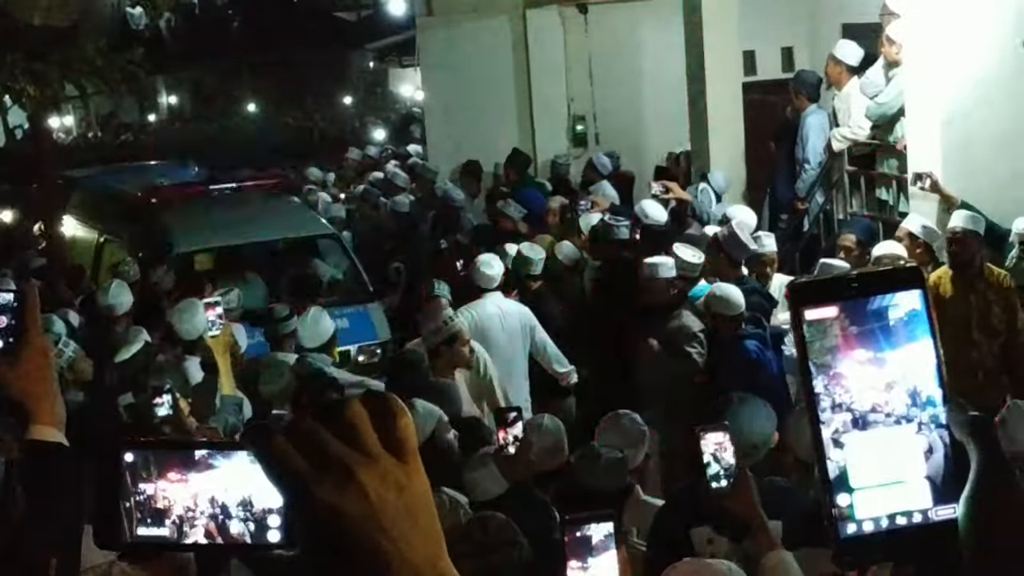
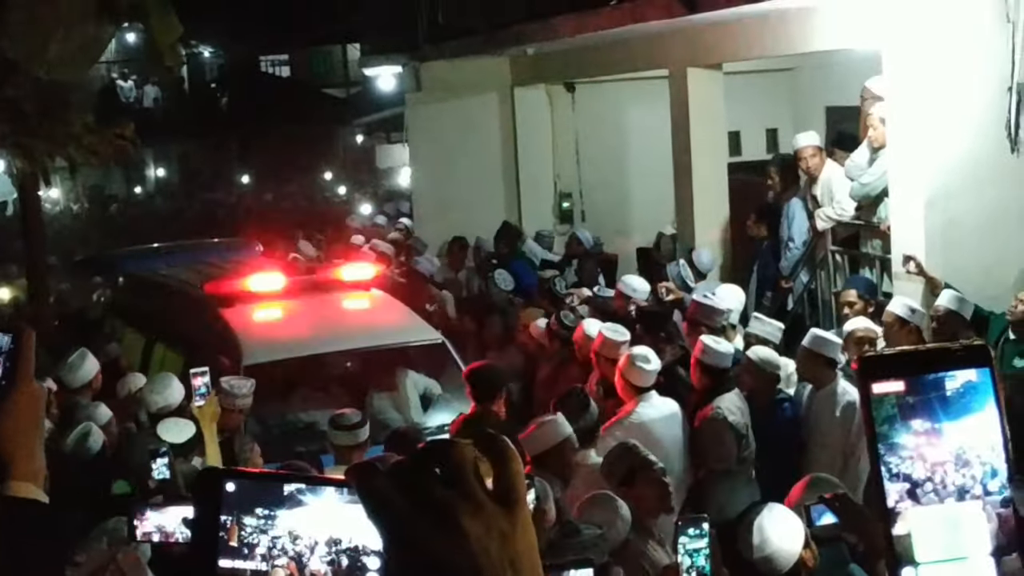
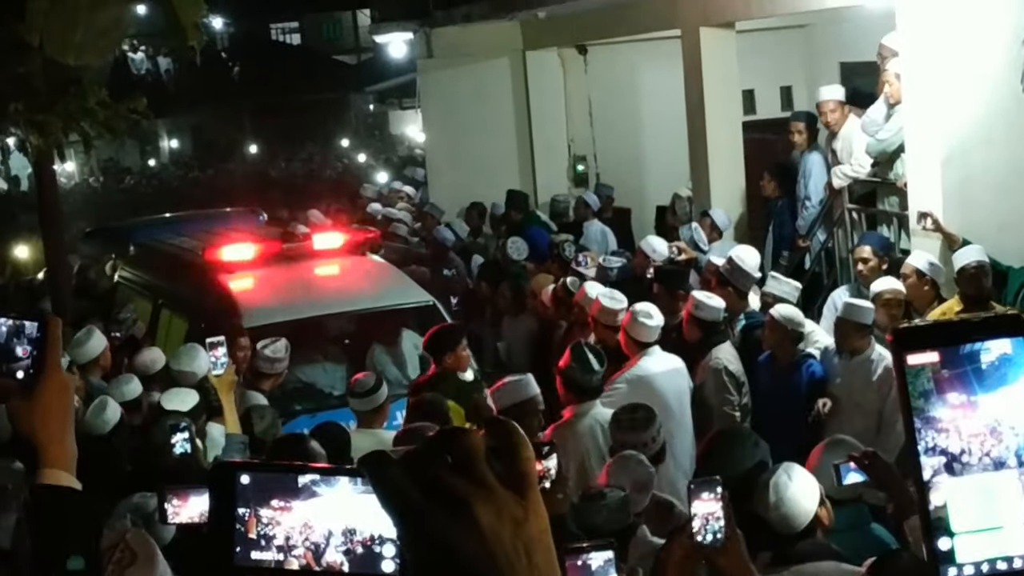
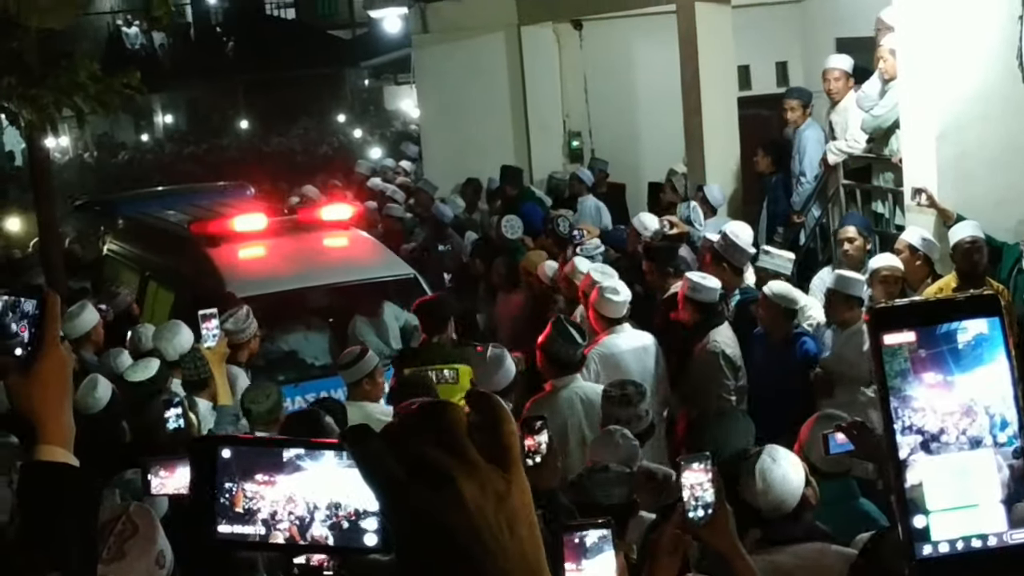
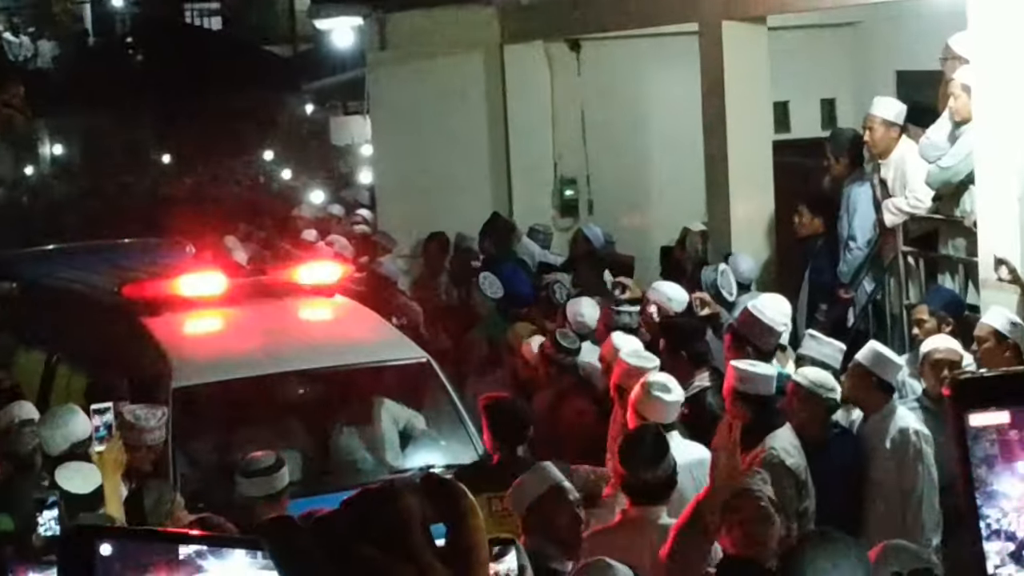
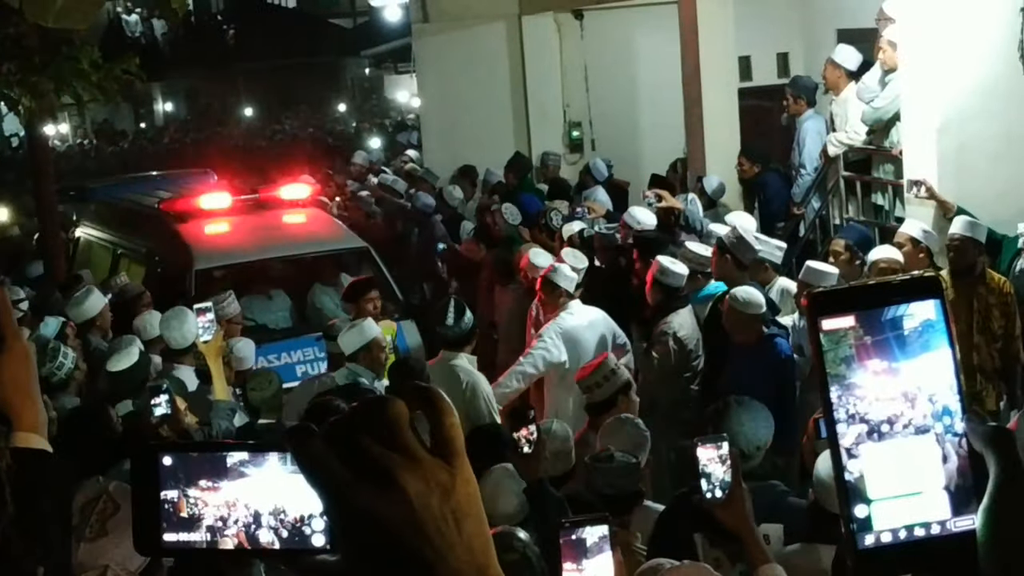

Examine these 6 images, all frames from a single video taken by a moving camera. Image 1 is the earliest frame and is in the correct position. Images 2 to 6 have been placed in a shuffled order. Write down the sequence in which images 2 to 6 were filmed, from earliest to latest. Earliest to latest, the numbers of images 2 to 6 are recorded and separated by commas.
6, 4, 3, 2, 5
